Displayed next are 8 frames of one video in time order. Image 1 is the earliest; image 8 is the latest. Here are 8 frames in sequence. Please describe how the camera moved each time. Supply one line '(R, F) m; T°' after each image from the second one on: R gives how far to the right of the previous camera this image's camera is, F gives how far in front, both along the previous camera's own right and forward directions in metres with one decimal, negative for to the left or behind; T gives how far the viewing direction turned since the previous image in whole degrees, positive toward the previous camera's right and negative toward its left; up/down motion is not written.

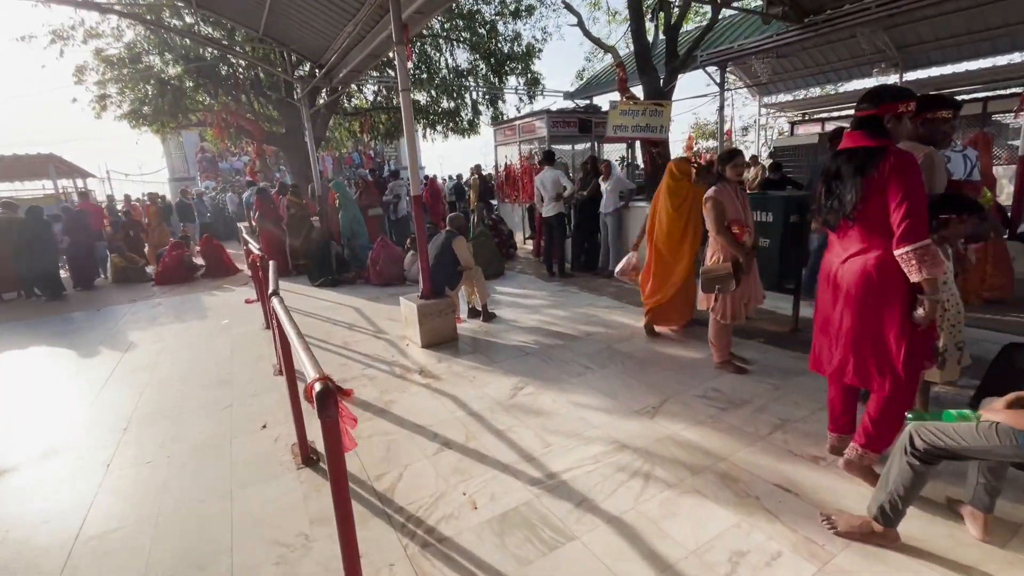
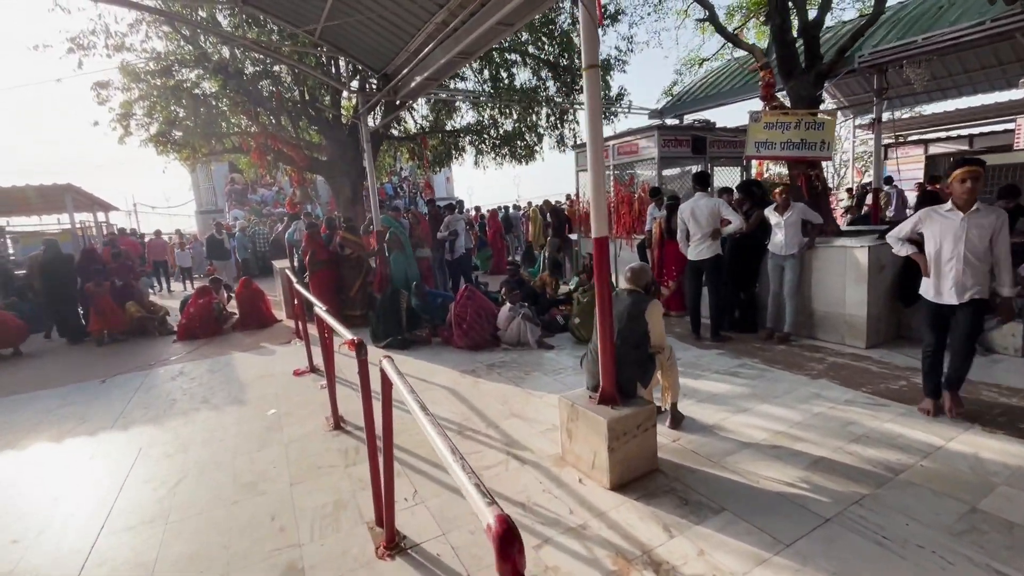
(-1.4, +1.8) m; -2°
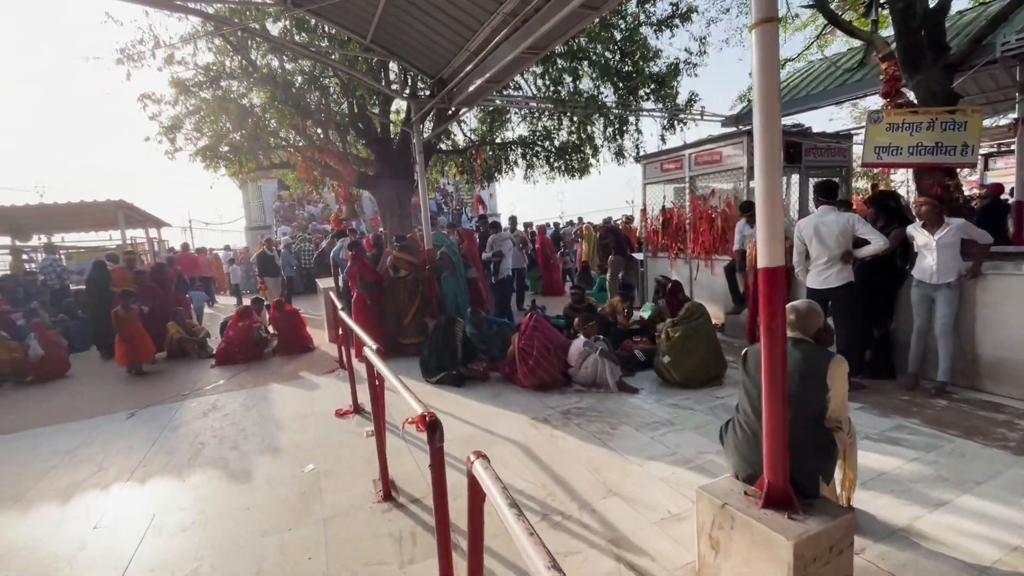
(-0.4, +0.8) m; -4°
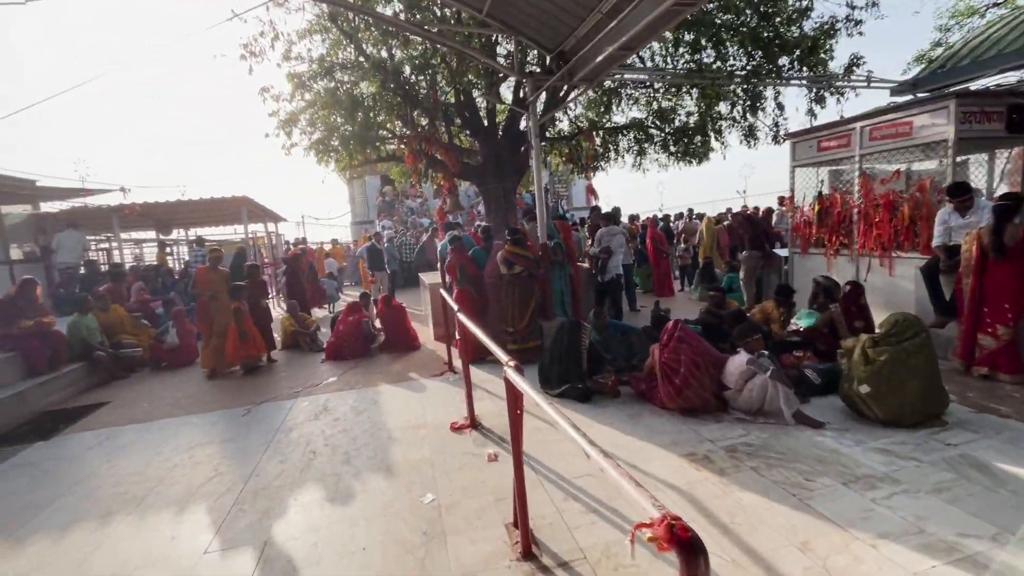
(-0.5, +0.7) m; -10°
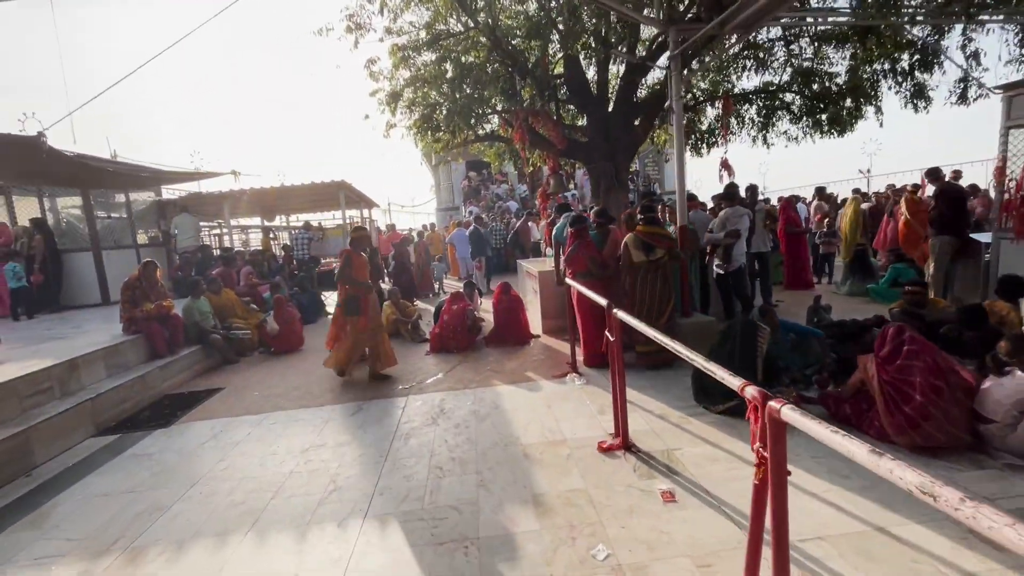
(-0.6, +0.7) m; -9°
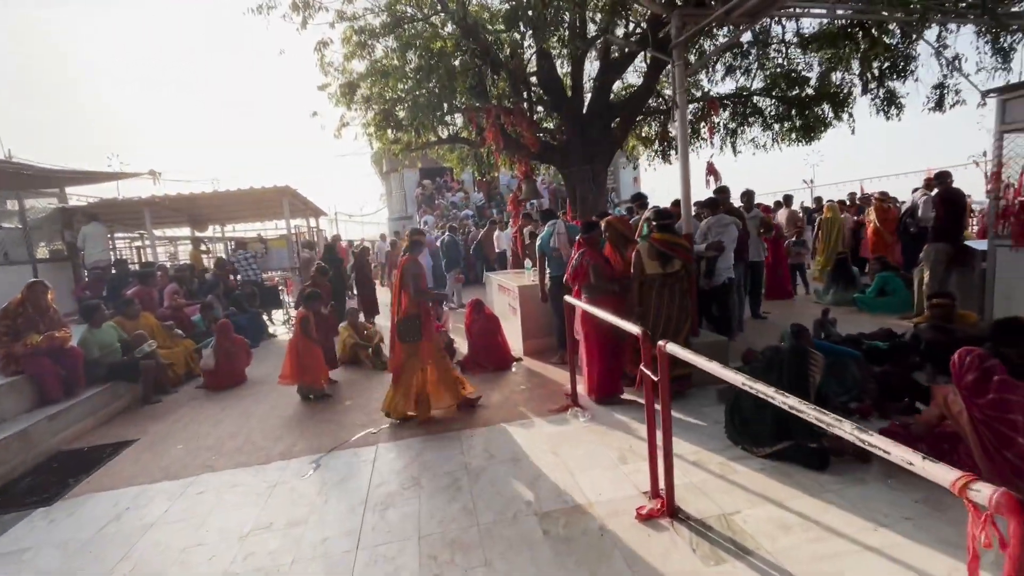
(-0.3, +0.8) m; +6°
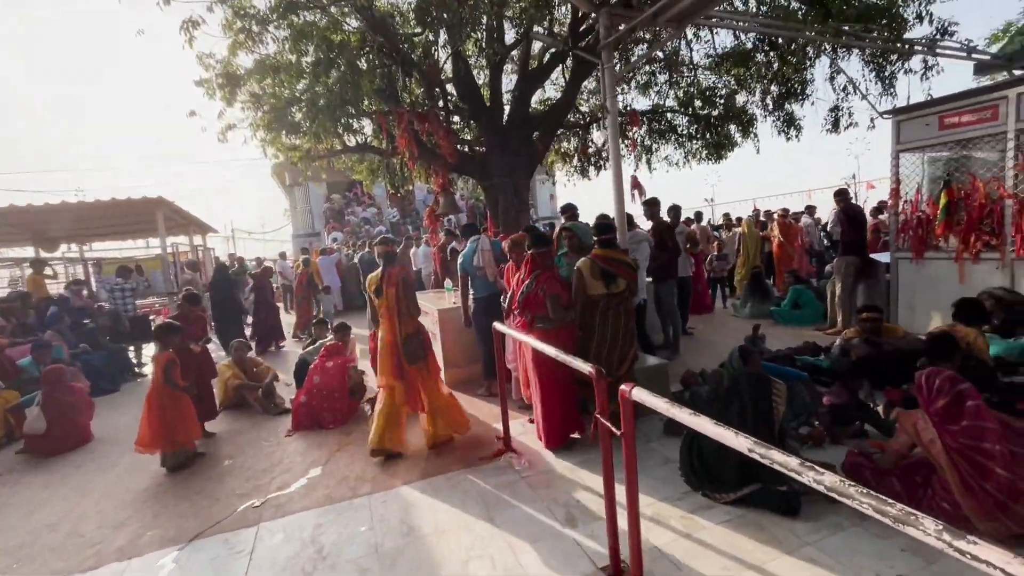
(0.0, +0.6) m; +10°
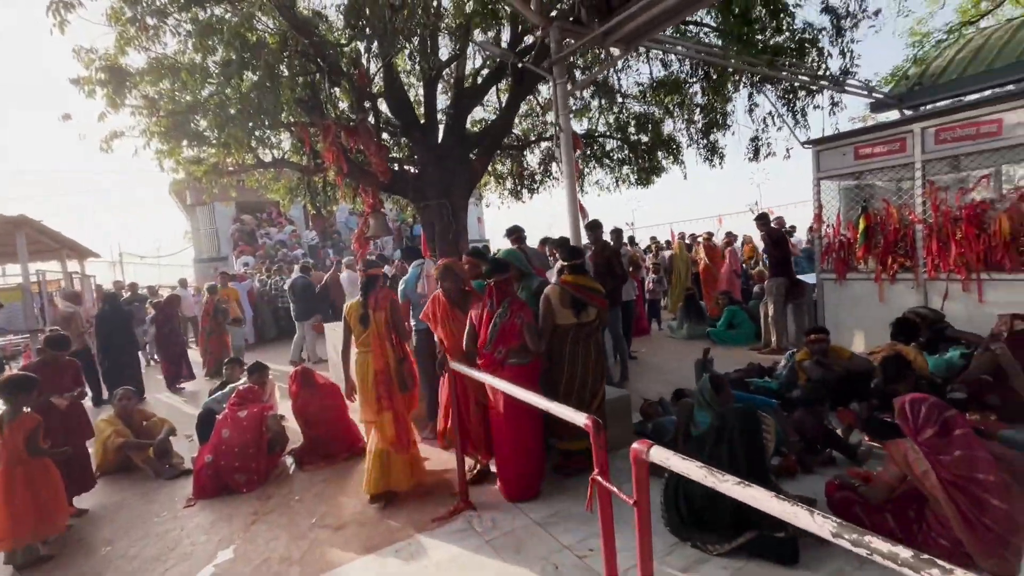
(-0.2, +0.4) m; +9°
